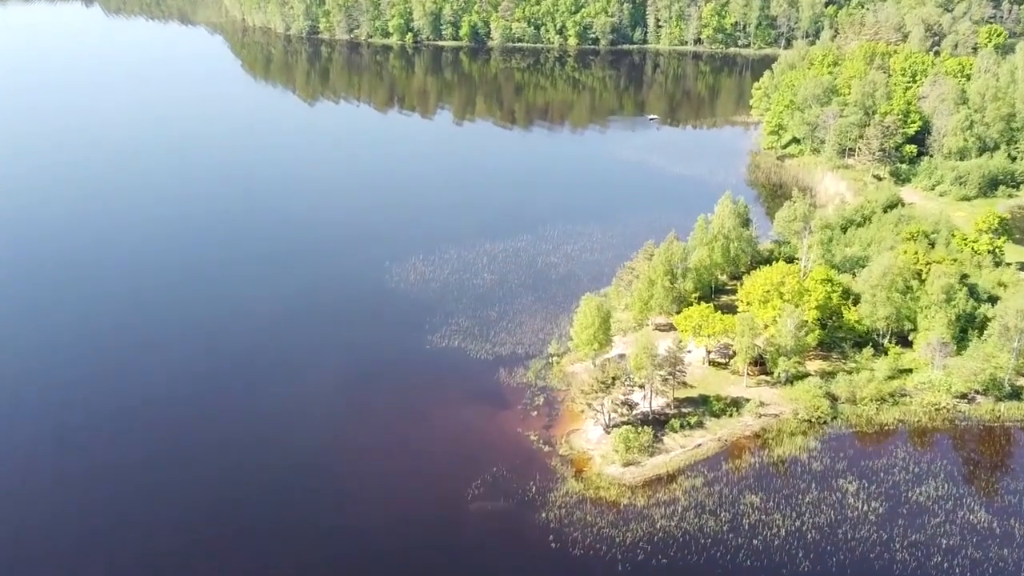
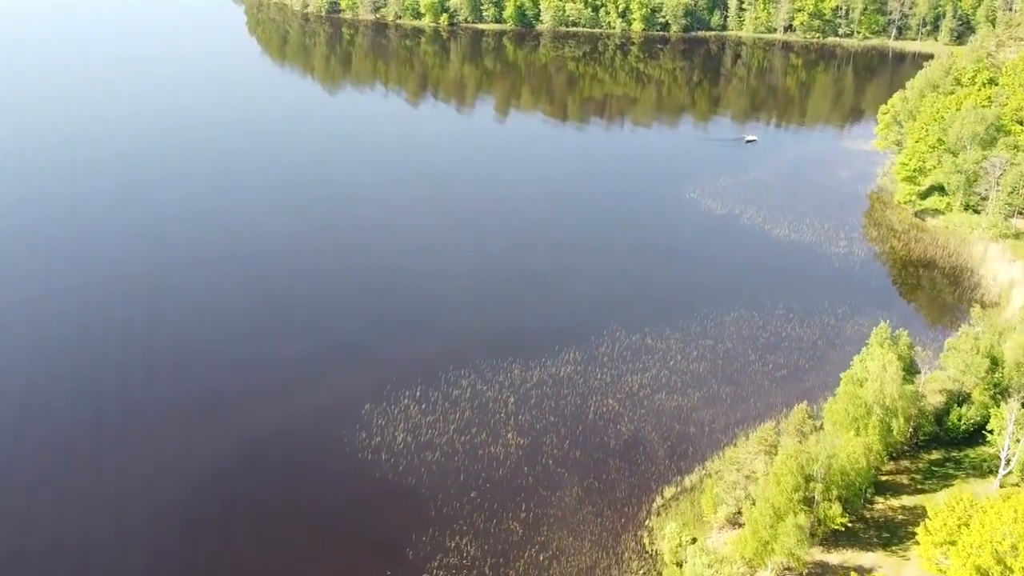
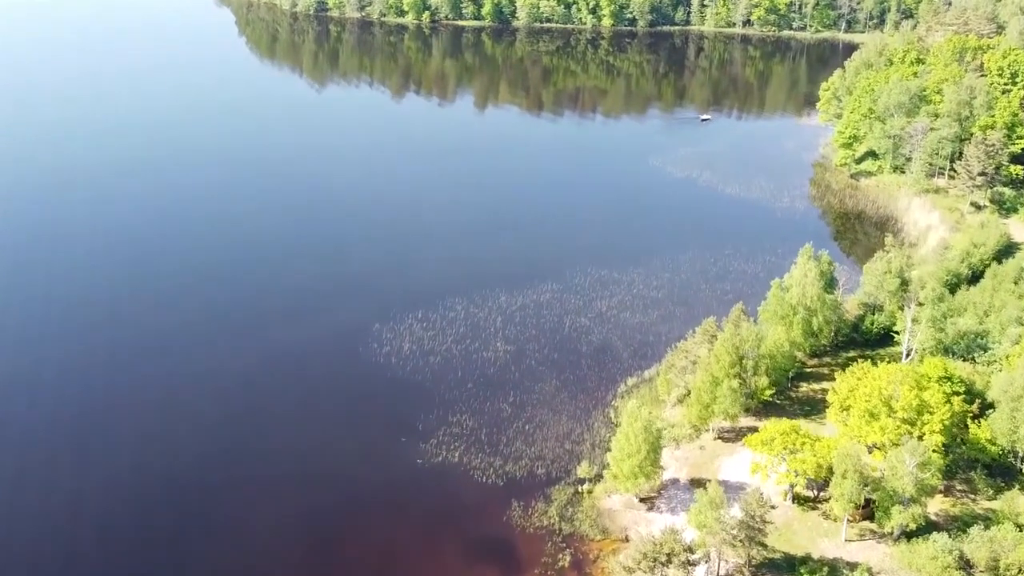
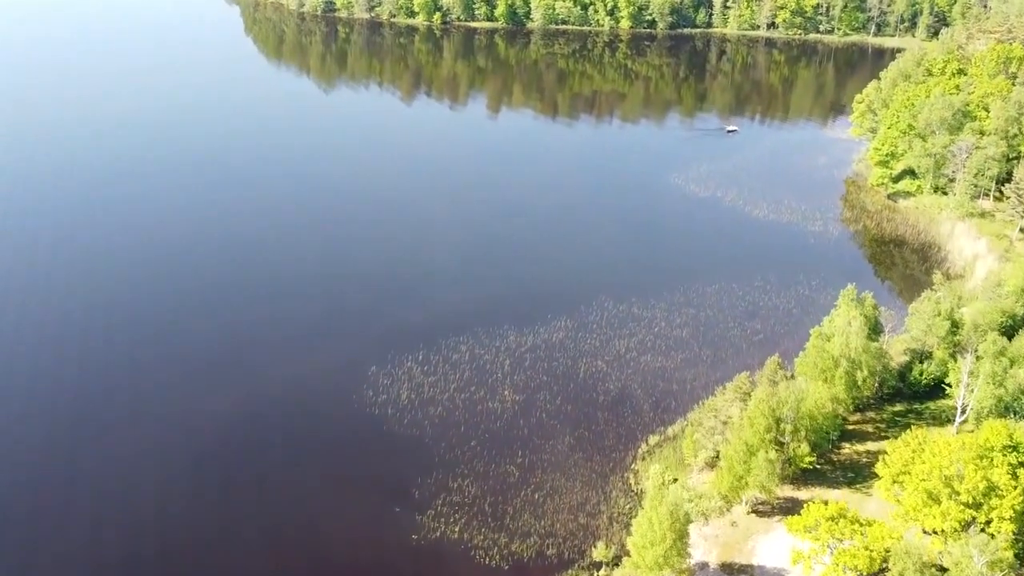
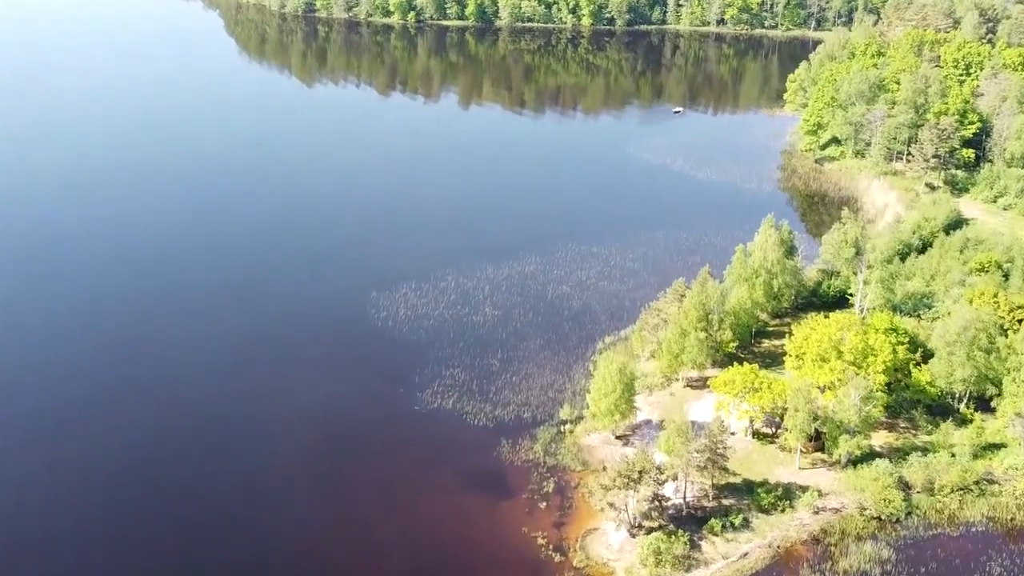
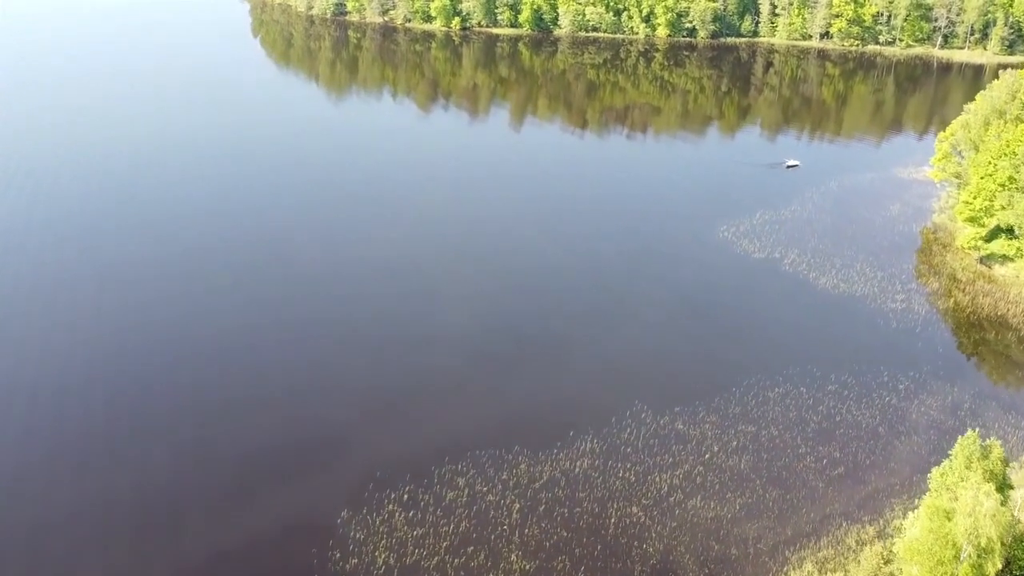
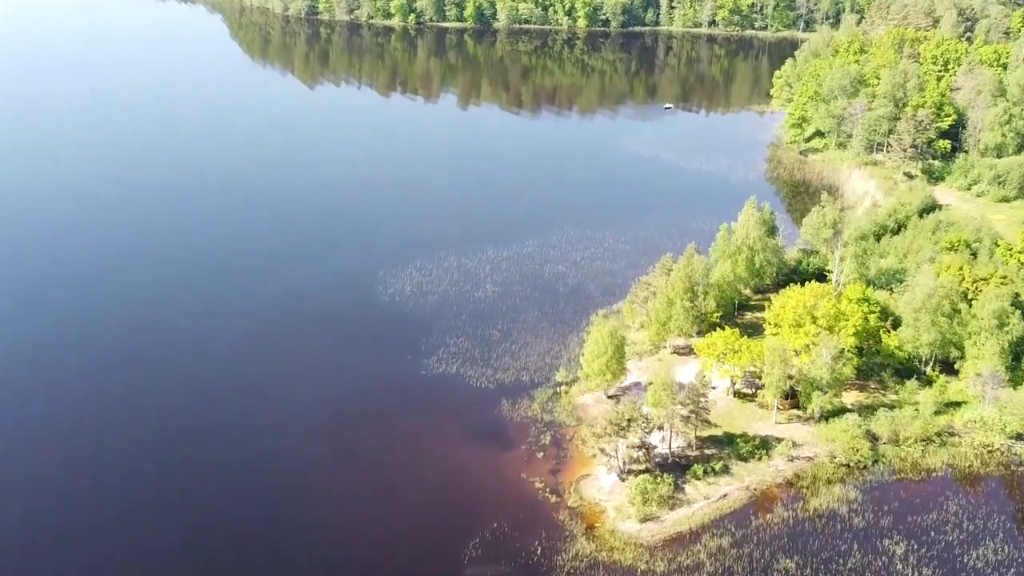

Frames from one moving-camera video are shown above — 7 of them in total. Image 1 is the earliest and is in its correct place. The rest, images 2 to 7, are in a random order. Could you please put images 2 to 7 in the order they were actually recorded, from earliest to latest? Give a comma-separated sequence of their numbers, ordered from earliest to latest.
7, 5, 3, 4, 2, 6
